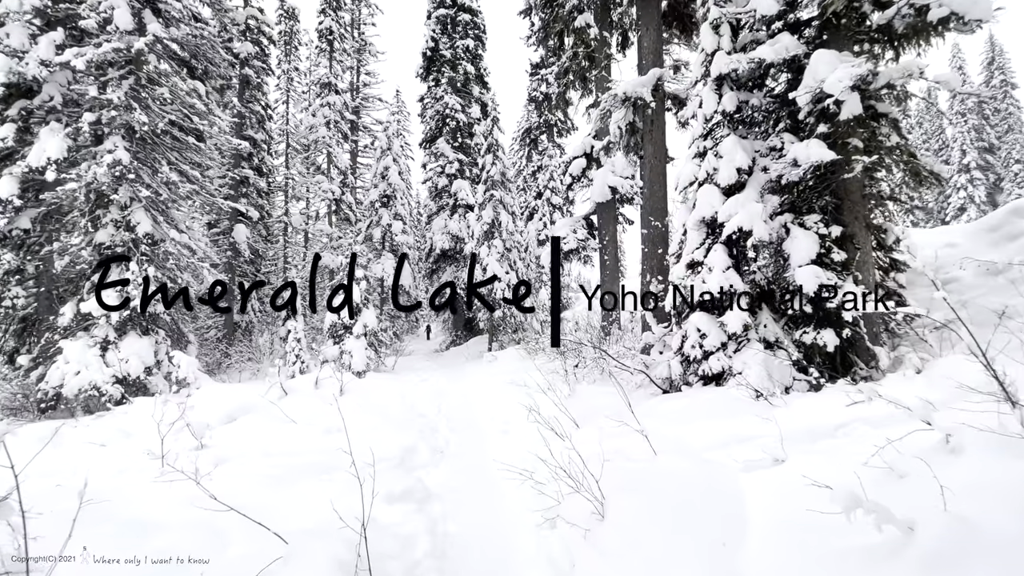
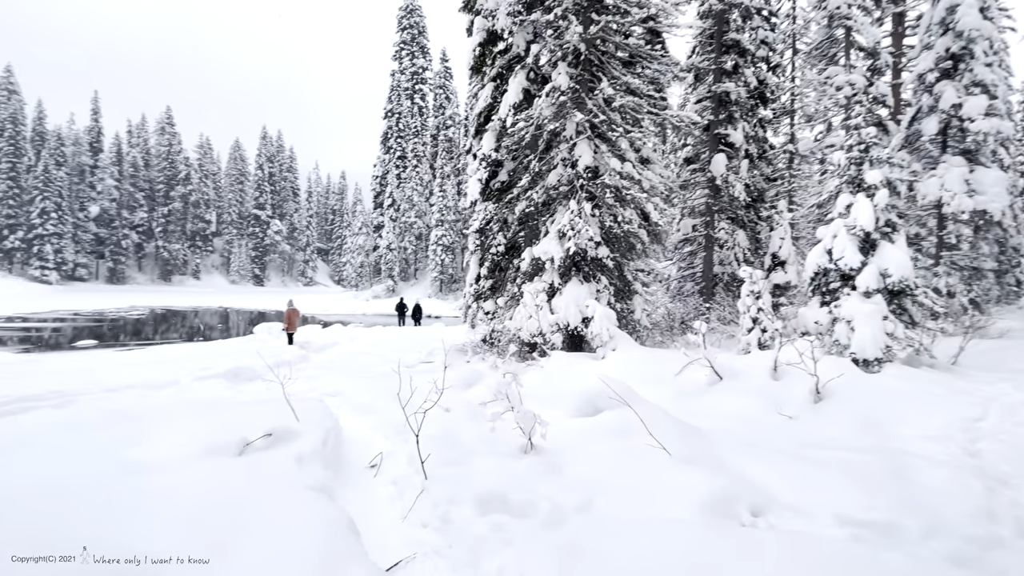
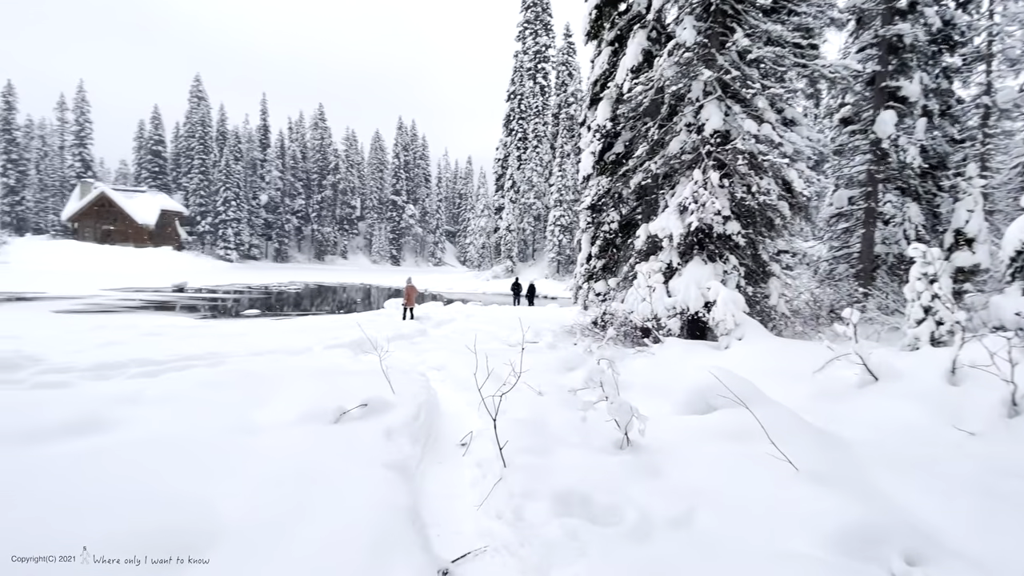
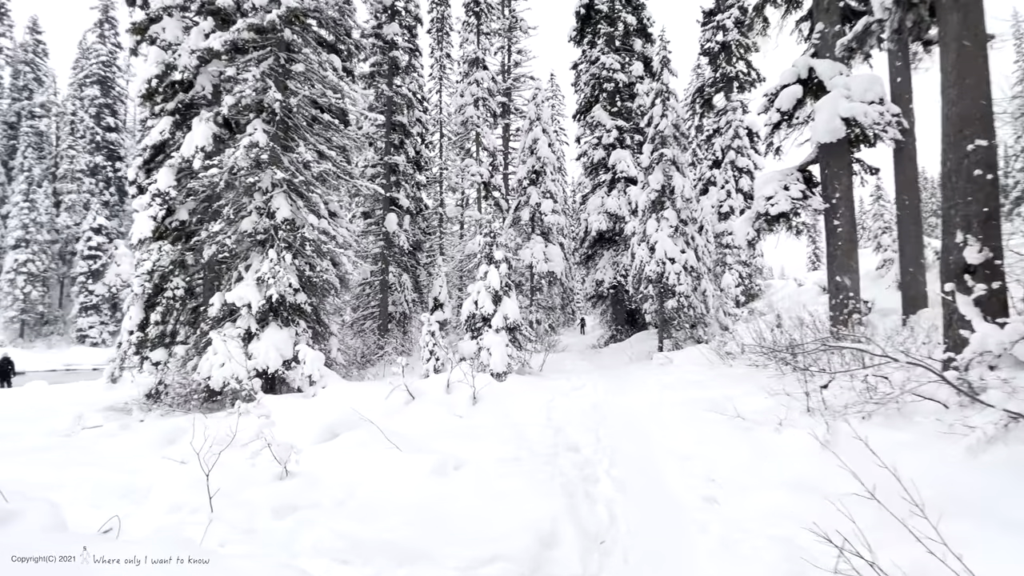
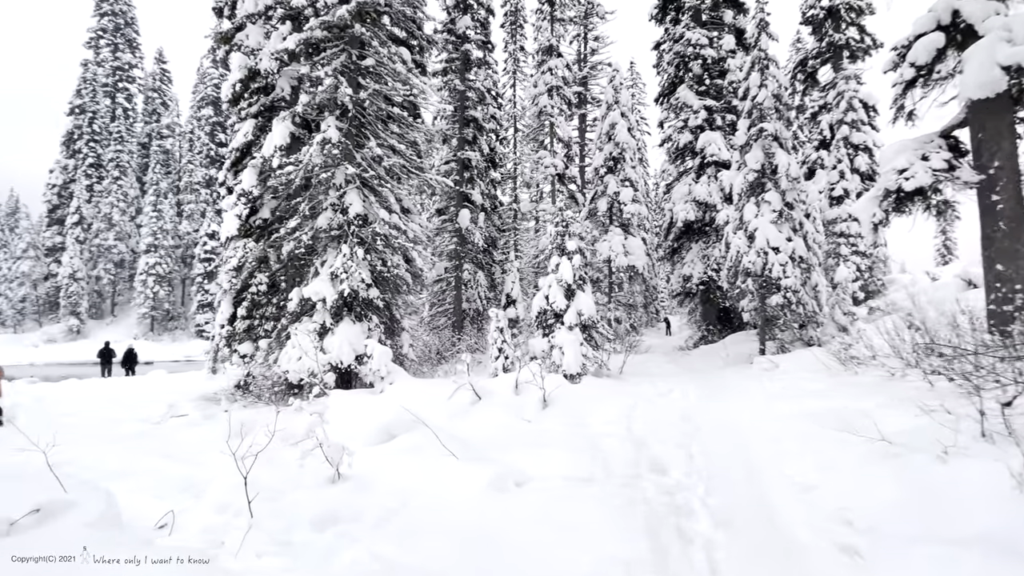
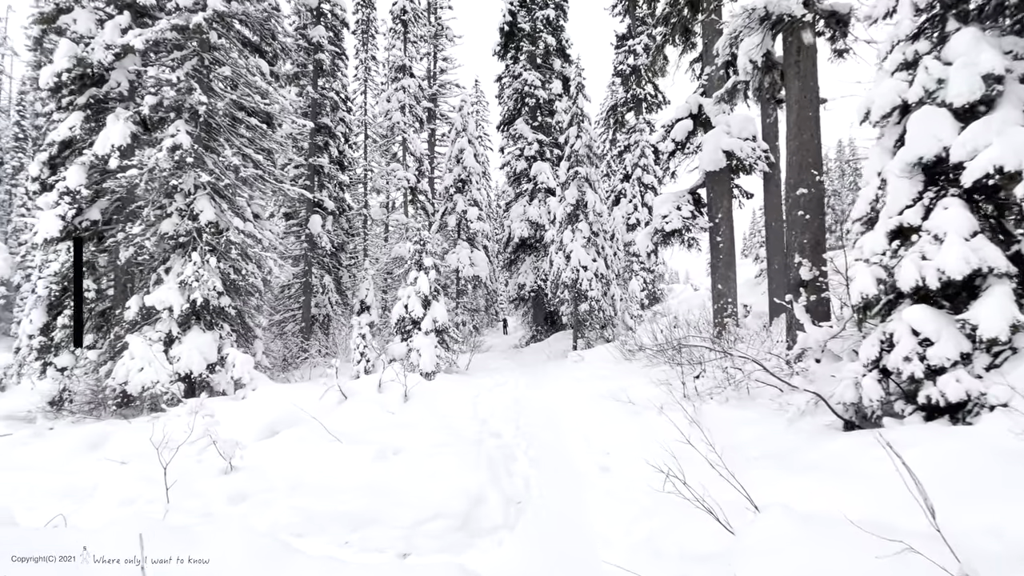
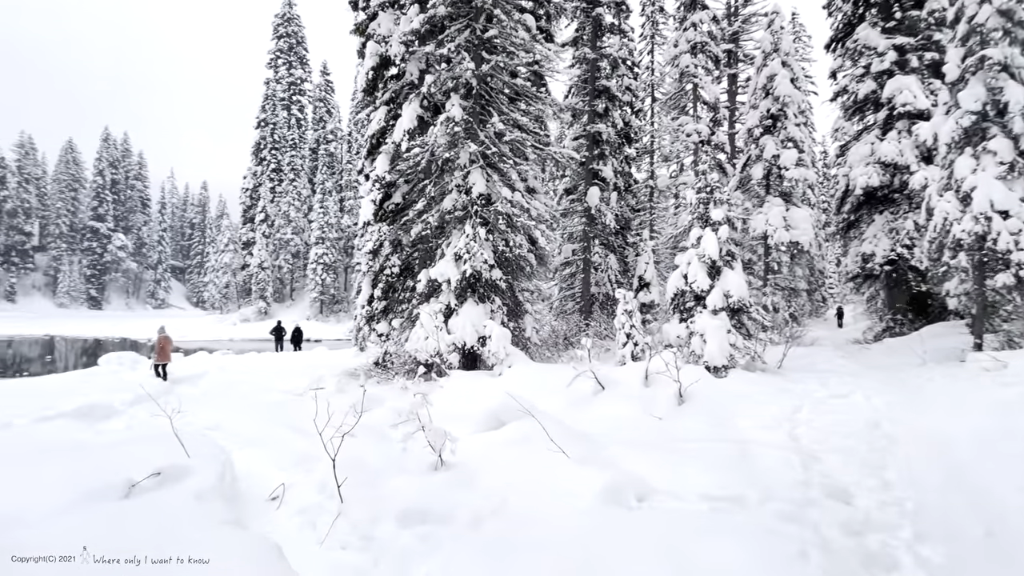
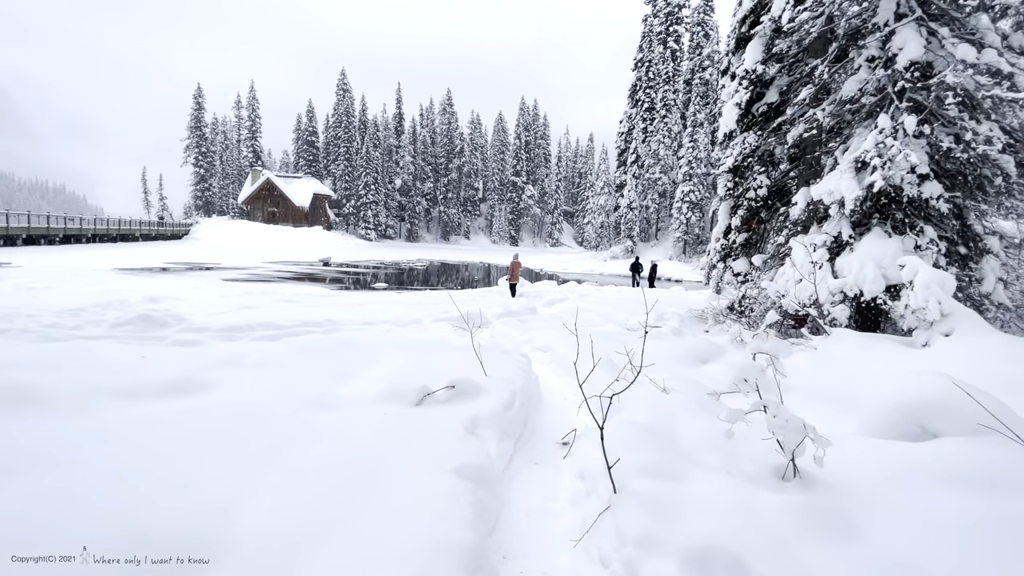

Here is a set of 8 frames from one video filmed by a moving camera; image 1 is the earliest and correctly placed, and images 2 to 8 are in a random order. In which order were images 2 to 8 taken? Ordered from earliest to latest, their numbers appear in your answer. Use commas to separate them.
6, 4, 5, 7, 2, 3, 8
